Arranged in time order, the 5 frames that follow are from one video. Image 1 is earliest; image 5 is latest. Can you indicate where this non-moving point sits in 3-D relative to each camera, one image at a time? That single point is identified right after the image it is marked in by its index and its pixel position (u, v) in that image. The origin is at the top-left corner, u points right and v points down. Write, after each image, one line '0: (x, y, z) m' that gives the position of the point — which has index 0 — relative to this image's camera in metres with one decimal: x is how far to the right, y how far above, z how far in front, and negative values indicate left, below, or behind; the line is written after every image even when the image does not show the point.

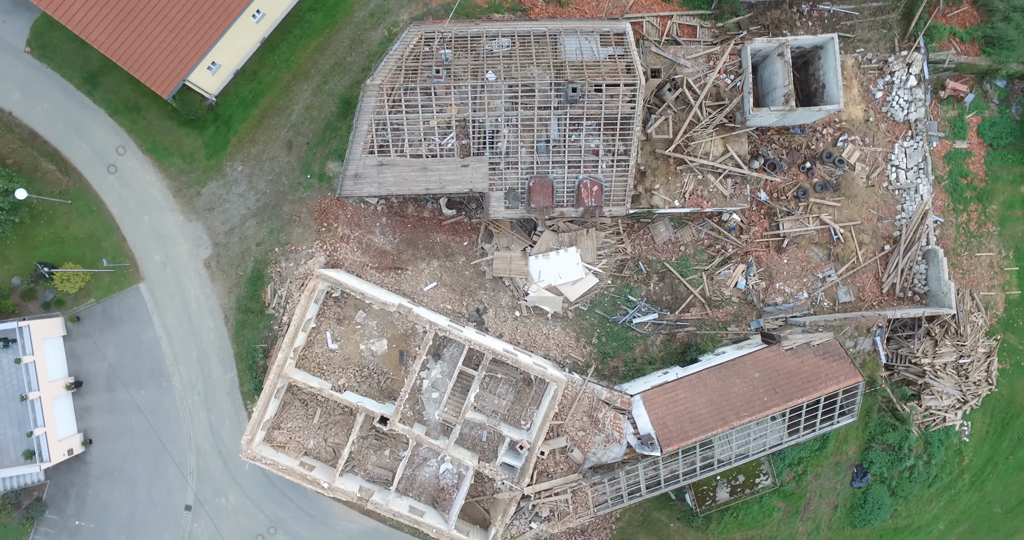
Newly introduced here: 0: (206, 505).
0: (-11.6, -8.9, +17.6) m
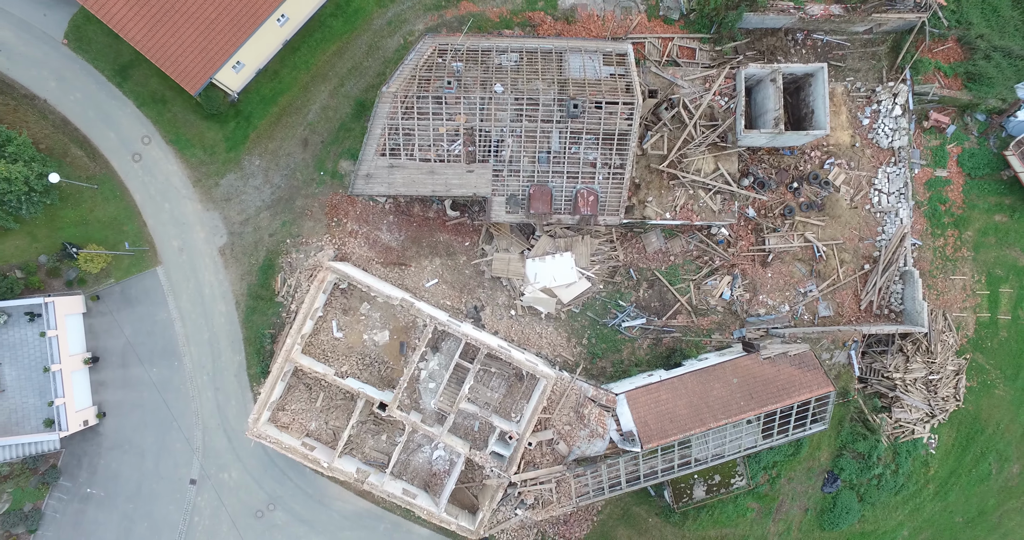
0: (-12.1, -8.4, +18.6) m
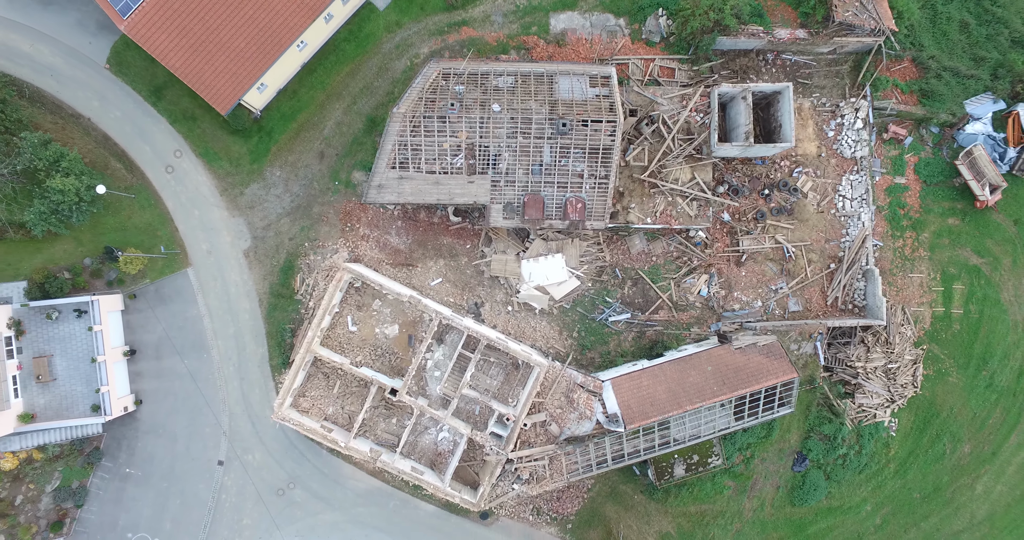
0: (-12.2, -8.4, +20.5) m
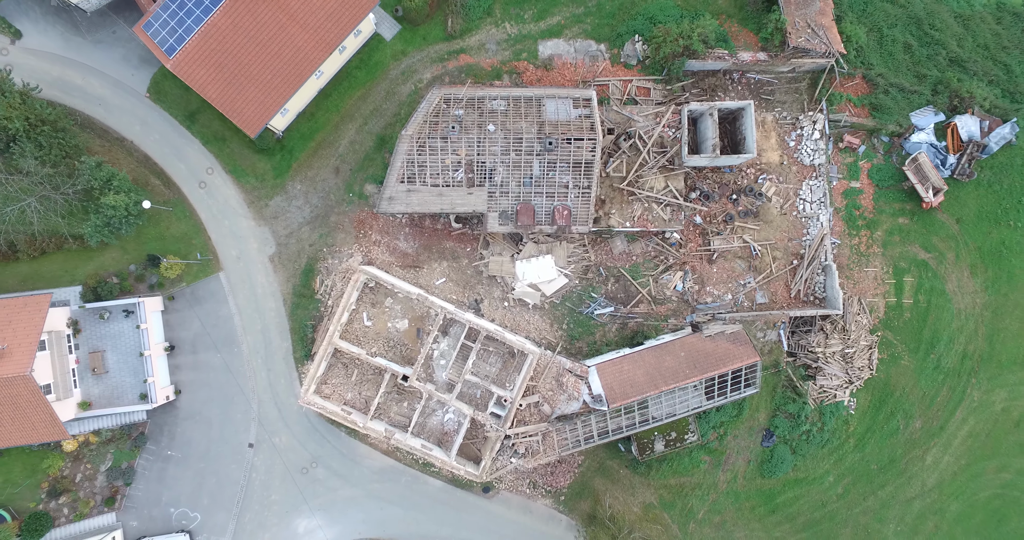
0: (-12.3, -8.6, +23.1) m
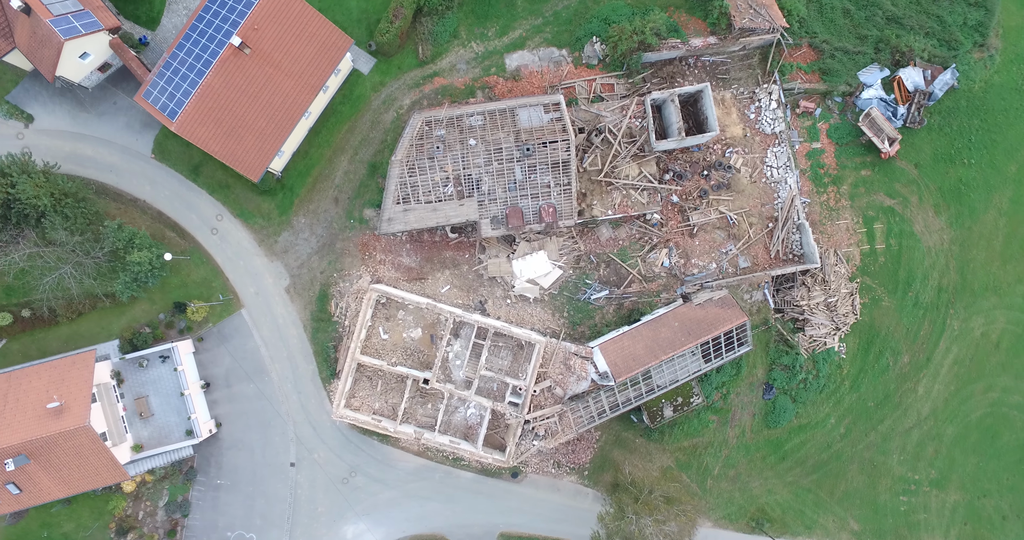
0: (-11.1, -10.2, +24.9) m
